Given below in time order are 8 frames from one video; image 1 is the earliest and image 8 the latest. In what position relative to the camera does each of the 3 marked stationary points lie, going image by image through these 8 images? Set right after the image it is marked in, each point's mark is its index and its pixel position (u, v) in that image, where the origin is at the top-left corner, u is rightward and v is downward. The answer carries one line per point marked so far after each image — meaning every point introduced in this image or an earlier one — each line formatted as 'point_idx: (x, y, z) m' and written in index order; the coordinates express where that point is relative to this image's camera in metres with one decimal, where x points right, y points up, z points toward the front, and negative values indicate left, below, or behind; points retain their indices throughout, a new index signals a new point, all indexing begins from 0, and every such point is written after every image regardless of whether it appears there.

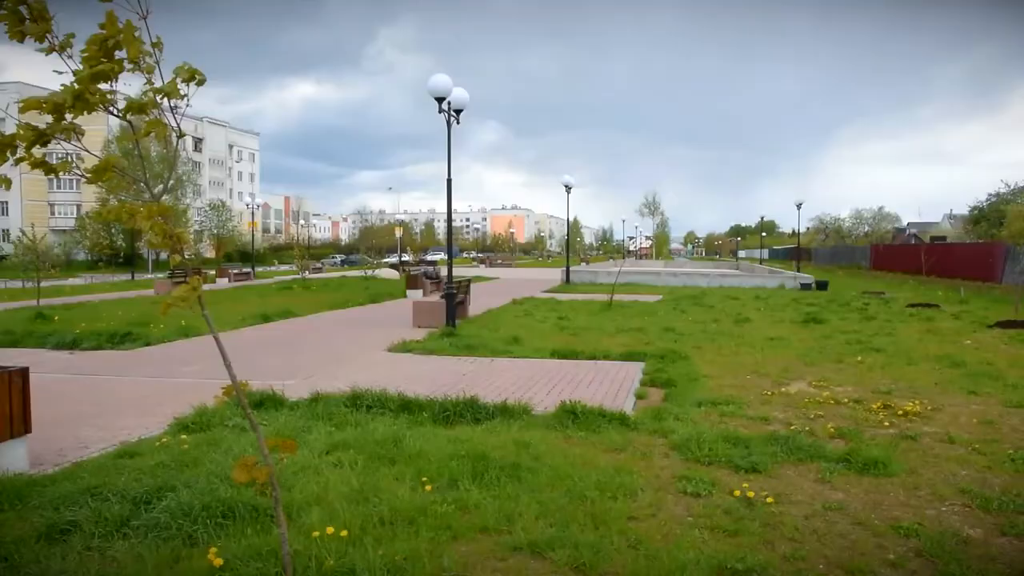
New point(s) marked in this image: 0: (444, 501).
0: (-0.4, -1.4, +4.7) m
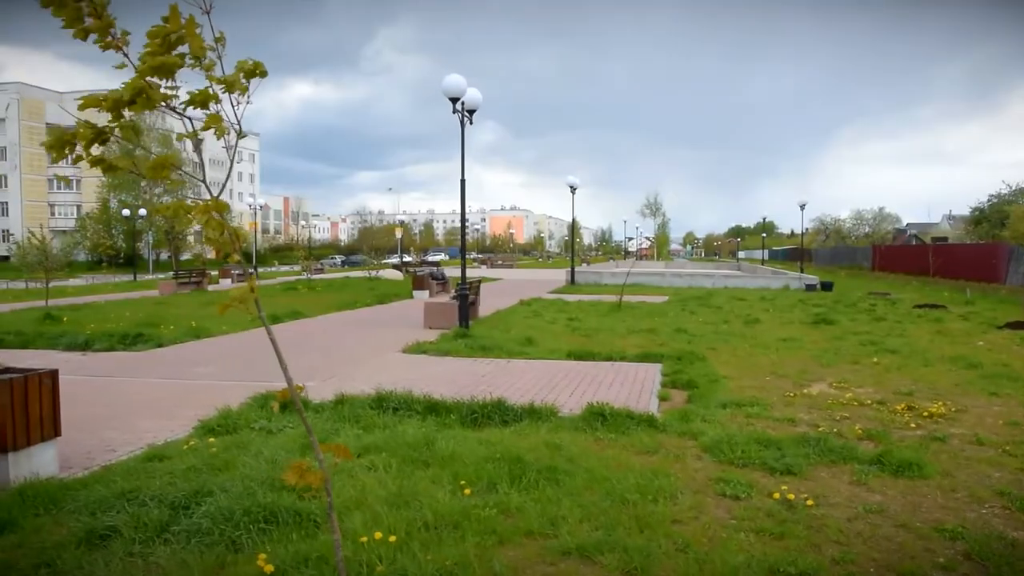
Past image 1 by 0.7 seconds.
0: (-0.2, -1.4, +4.6) m
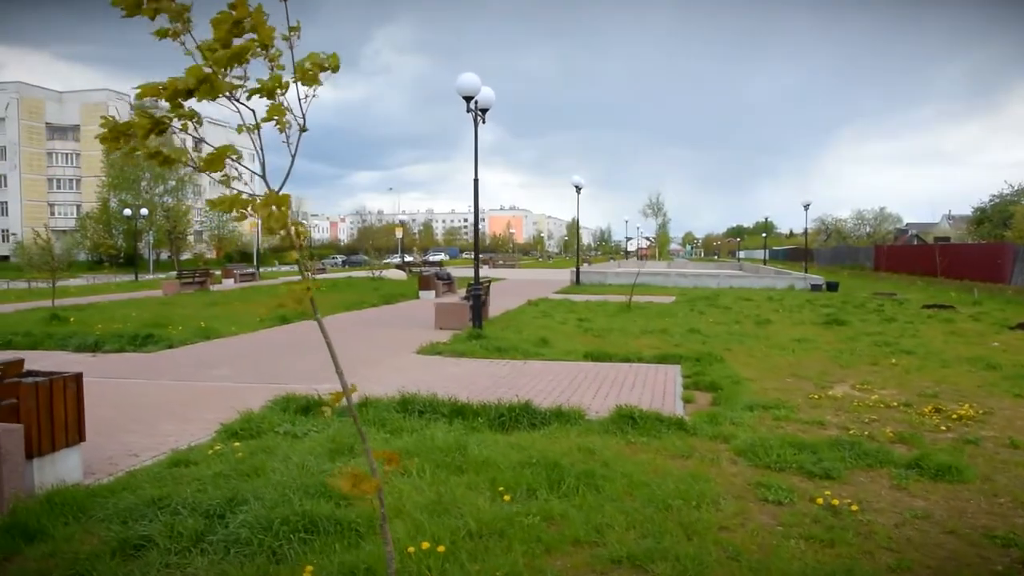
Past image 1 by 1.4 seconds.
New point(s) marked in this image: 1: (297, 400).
0: (+0.1, -1.4, +4.5) m
1: (-2.0, -1.1, +6.9) m
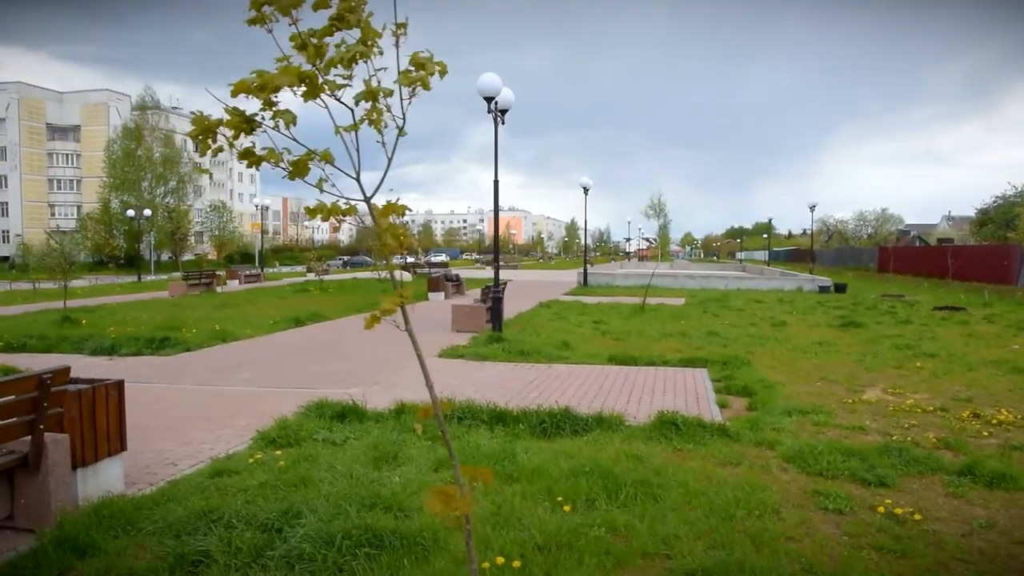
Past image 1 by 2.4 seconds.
0: (+0.5, -1.4, +4.4) m
1: (-1.7, -1.1, +6.7) m
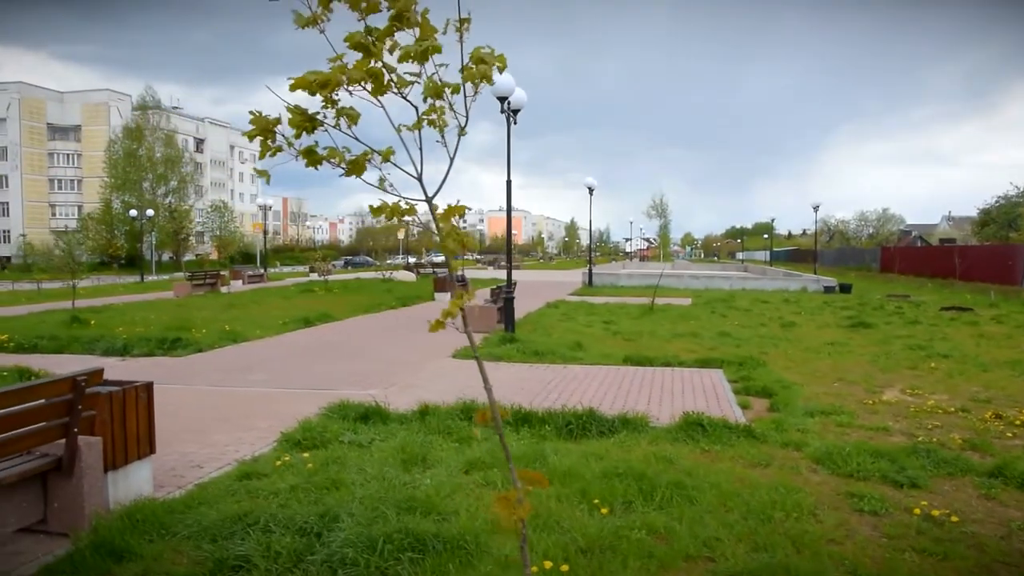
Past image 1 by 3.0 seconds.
0: (+0.7, -1.4, +4.3) m
1: (-1.5, -1.1, +6.7) m
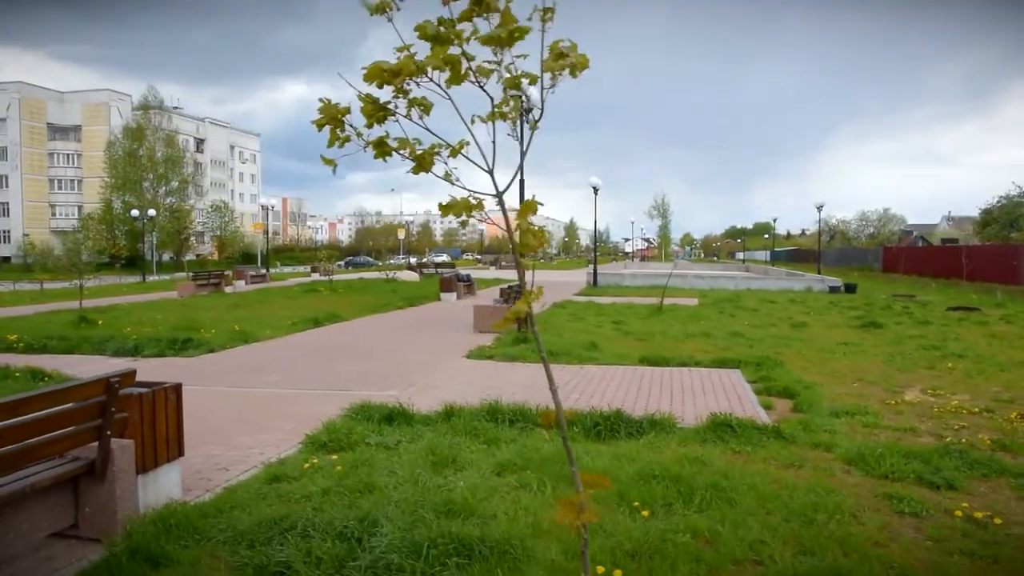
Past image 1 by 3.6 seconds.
0: (+1.0, -1.4, +4.3) m
1: (-1.2, -1.1, +6.6) m
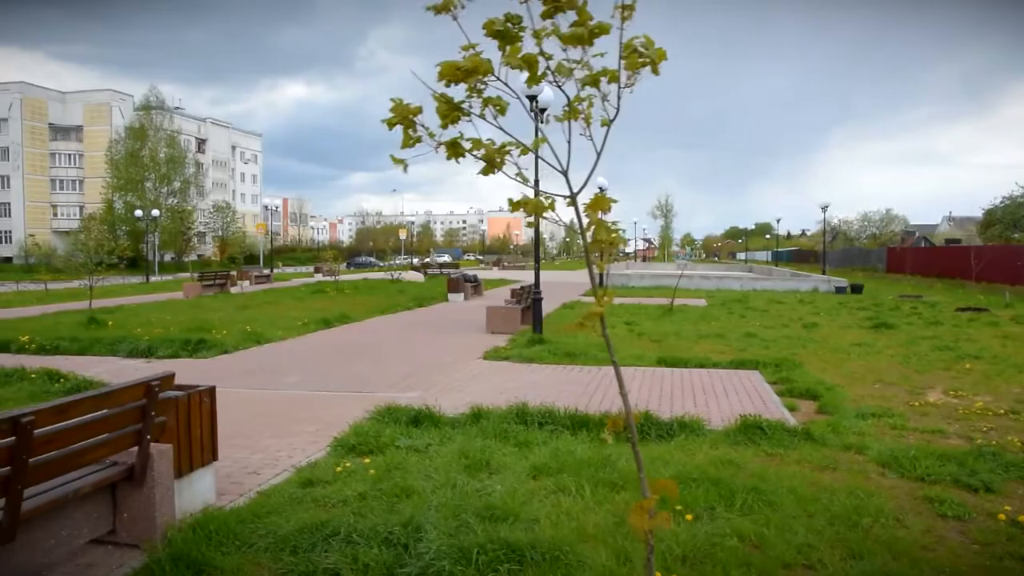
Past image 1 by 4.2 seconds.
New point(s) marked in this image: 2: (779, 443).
0: (+1.2, -1.4, +4.2) m
1: (-1.0, -1.1, +6.5) m
2: (+2.3, -1.3, +6.2) m
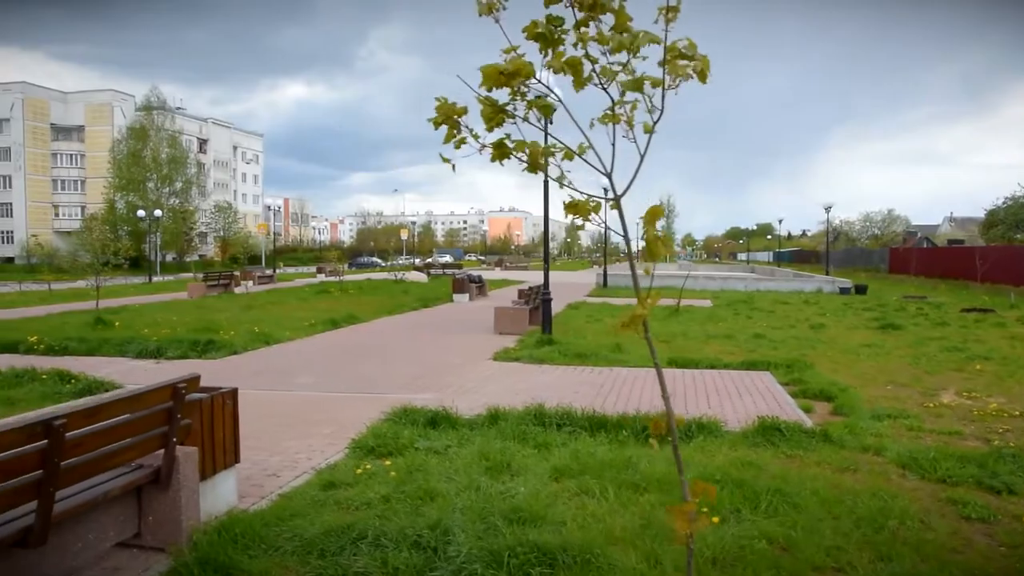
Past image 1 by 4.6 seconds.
0: (+1.4, -1.4, +4.2) m
1: (-0.8, -1.1, +6.5) m
2: (+2.4, -1.3, +6.2) m
